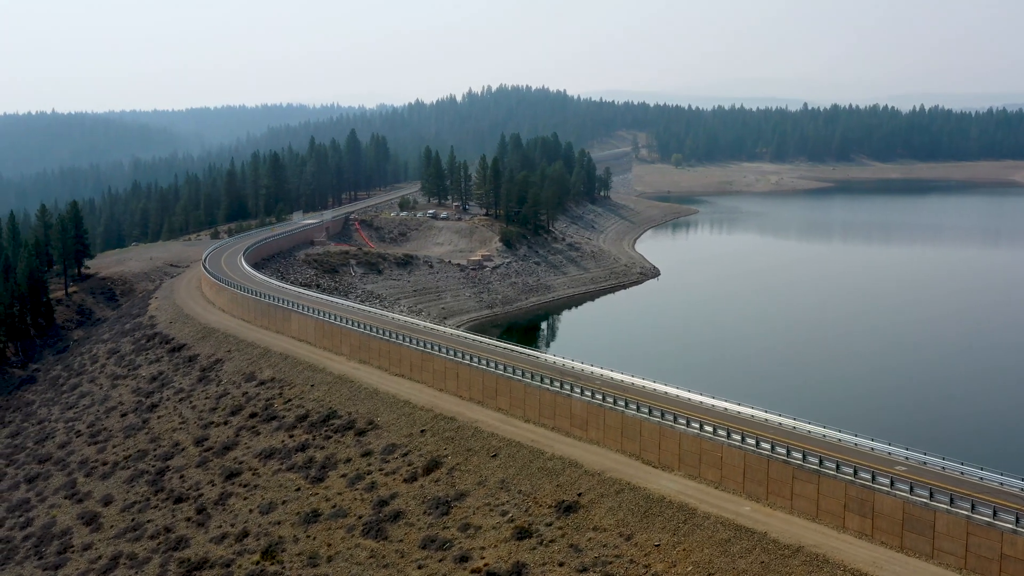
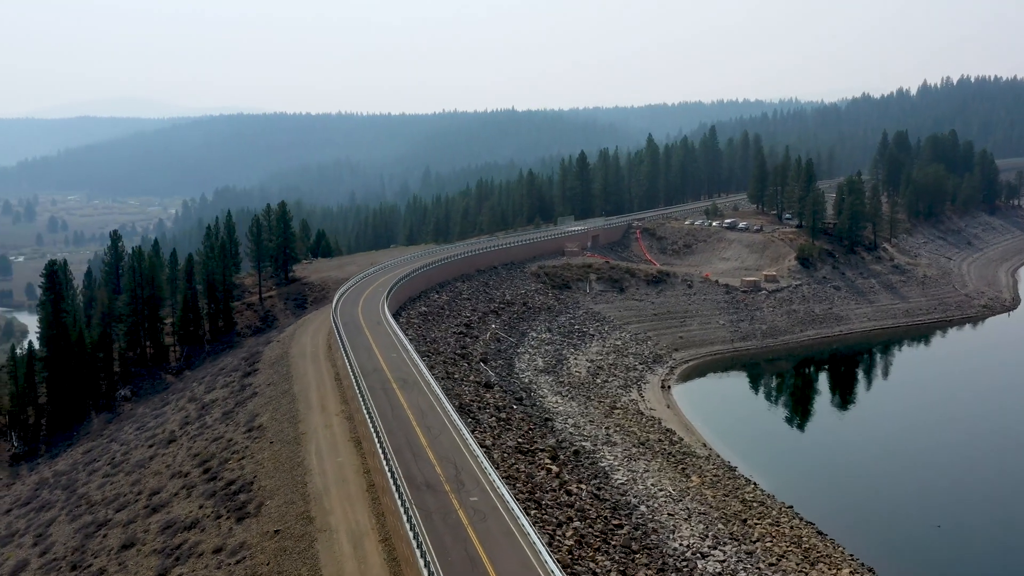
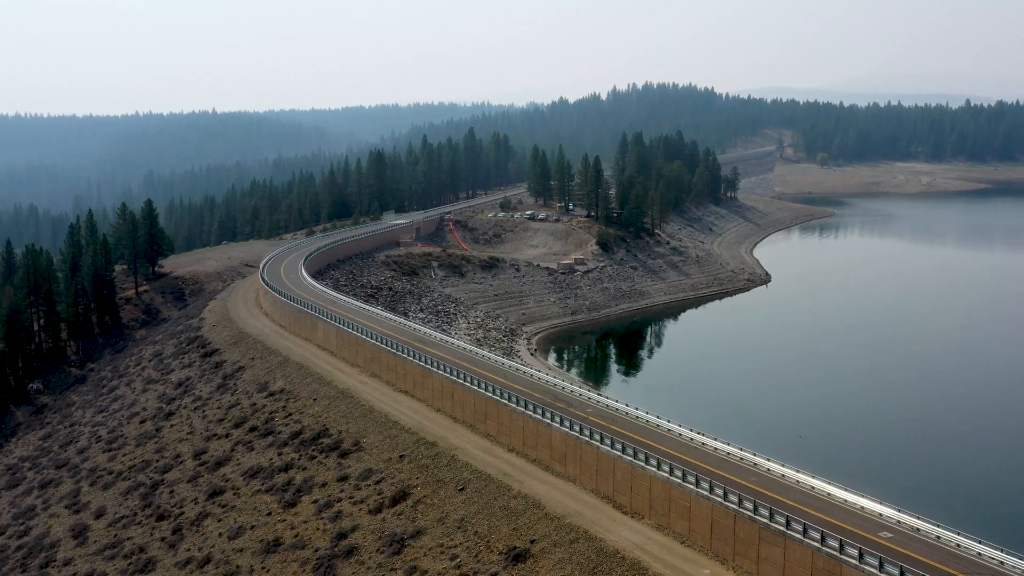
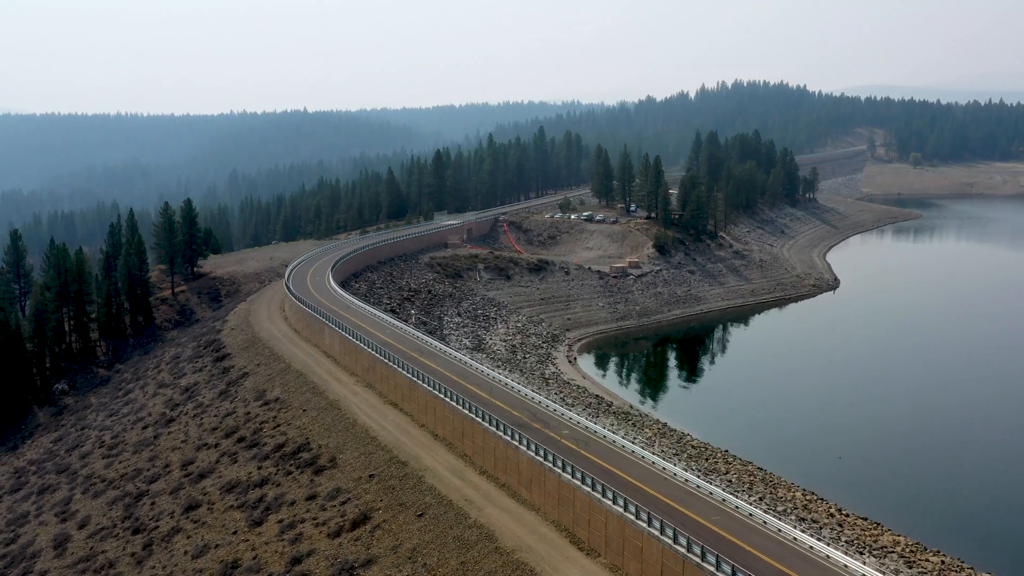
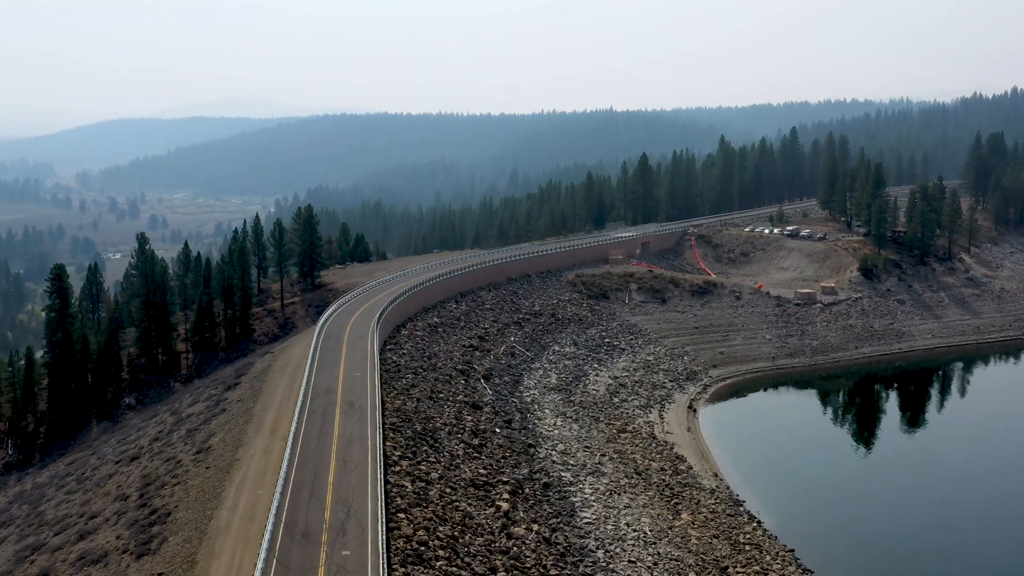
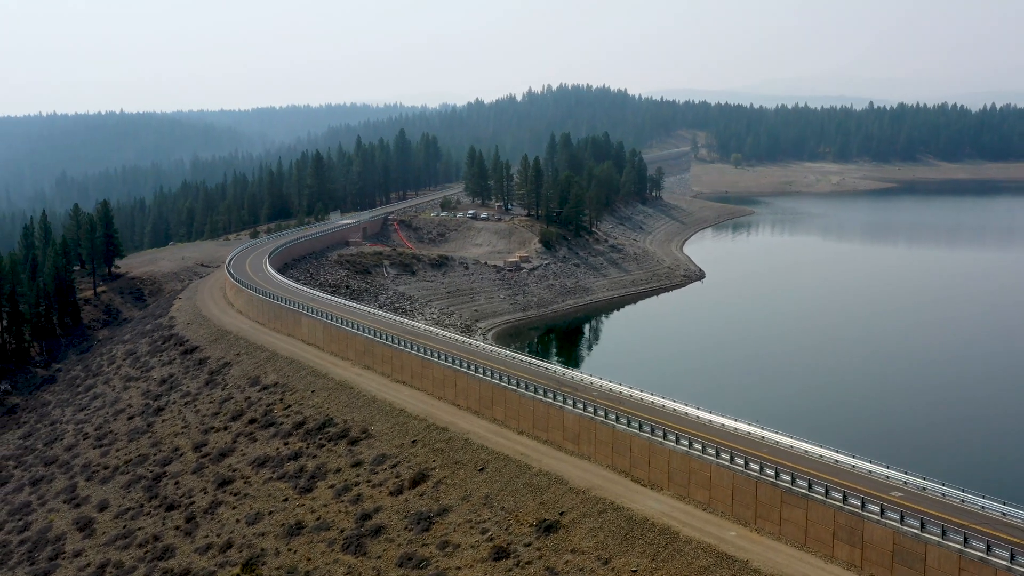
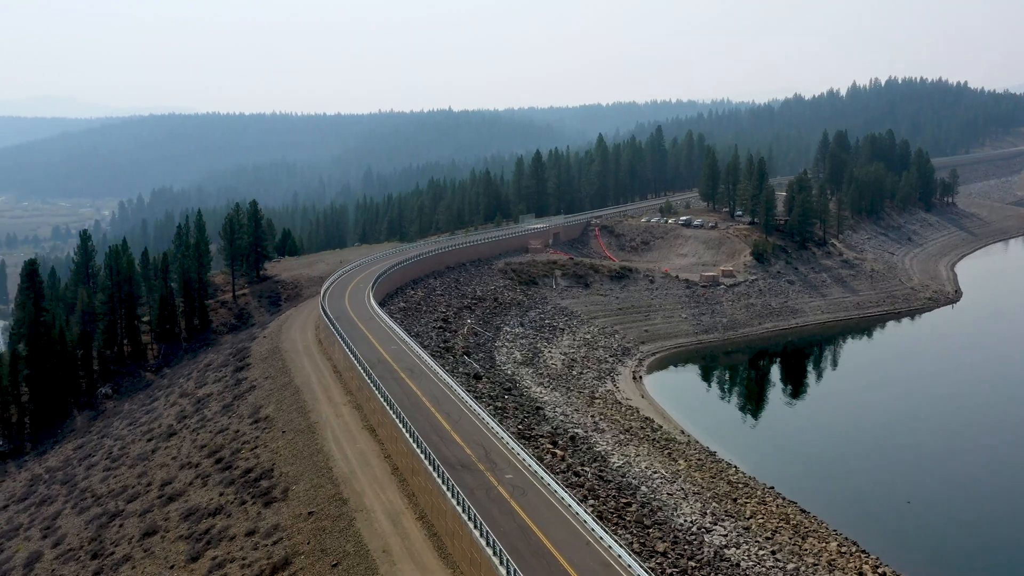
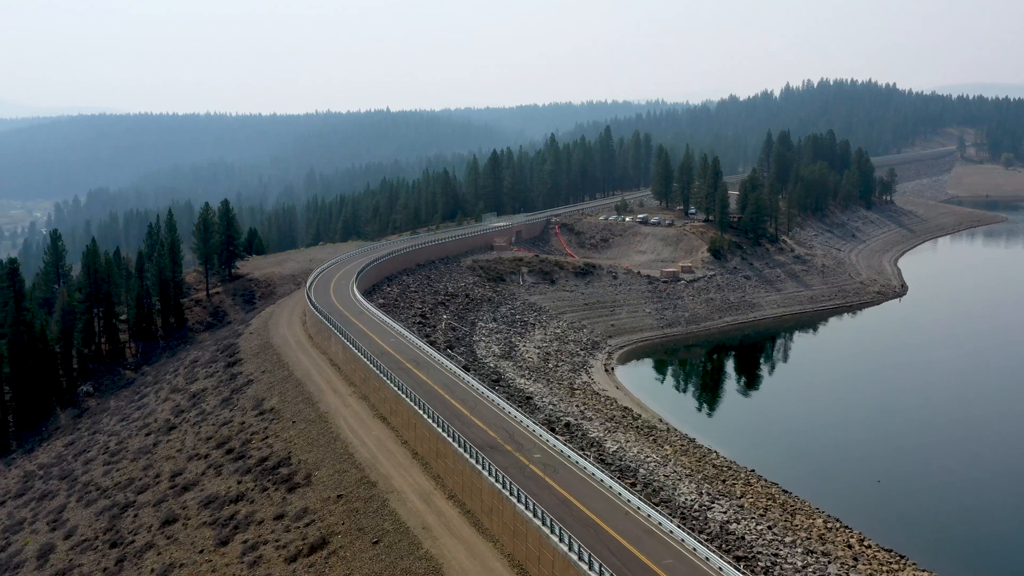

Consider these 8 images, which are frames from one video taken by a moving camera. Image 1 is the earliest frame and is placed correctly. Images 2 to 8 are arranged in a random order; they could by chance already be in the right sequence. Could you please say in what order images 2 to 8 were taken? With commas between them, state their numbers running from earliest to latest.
6, 3, 4, 8, 7, 2, 5
